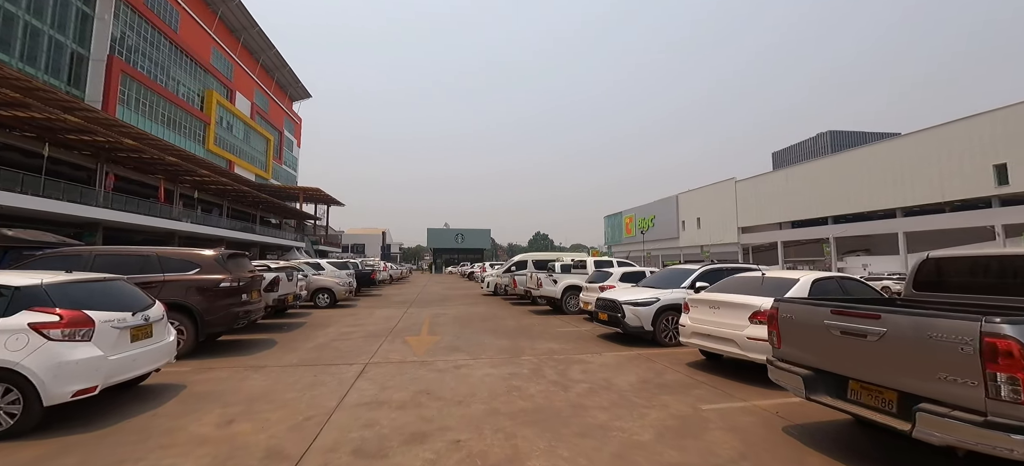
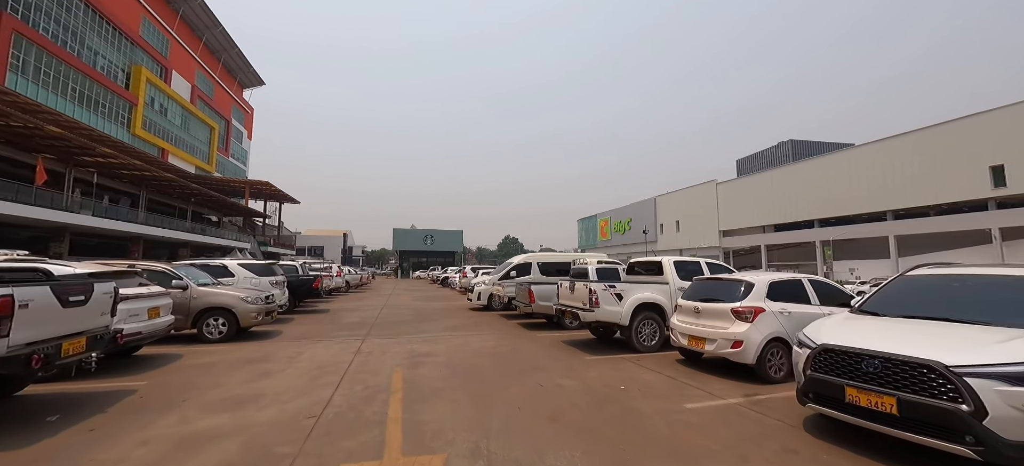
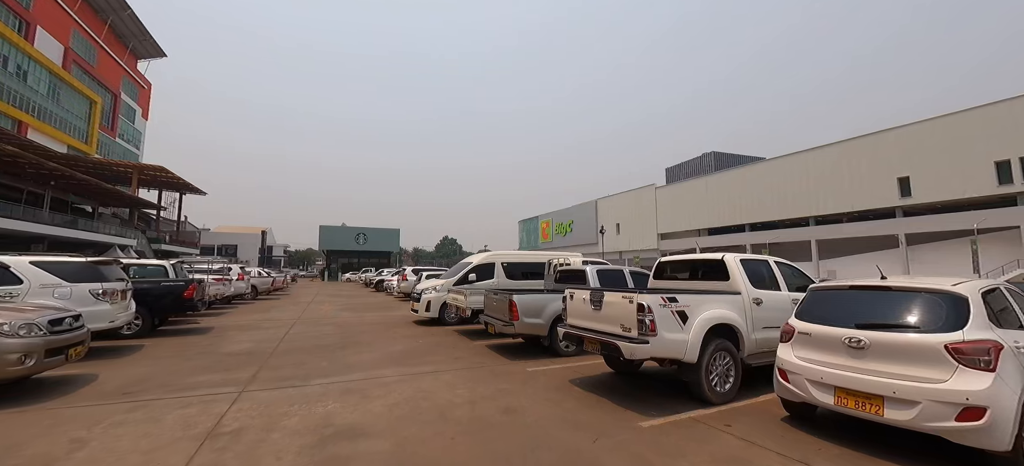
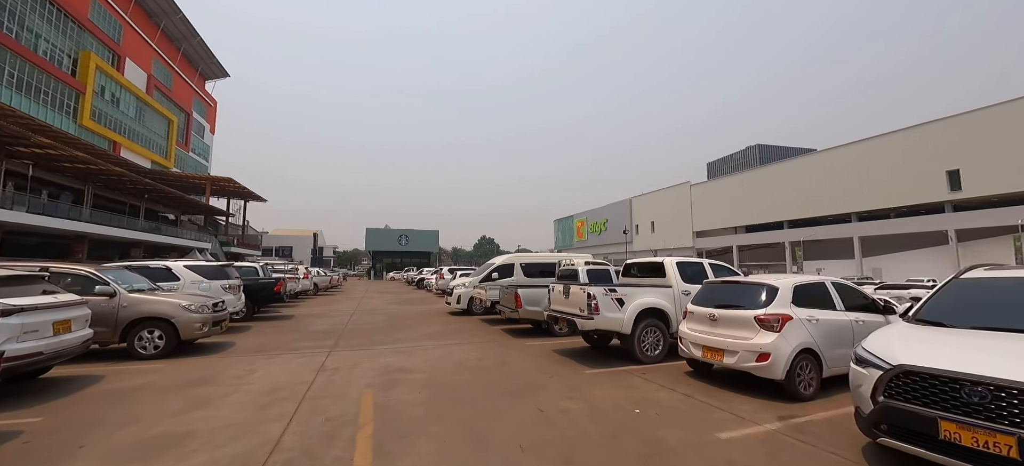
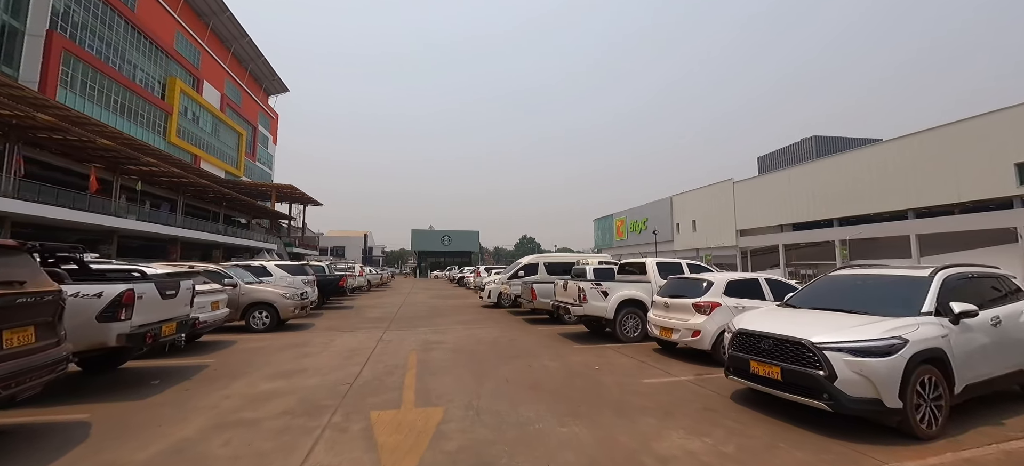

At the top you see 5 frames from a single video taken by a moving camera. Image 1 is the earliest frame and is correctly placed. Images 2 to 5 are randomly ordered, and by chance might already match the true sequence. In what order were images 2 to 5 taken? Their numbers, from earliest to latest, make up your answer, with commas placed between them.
5, 2, 4, 3
